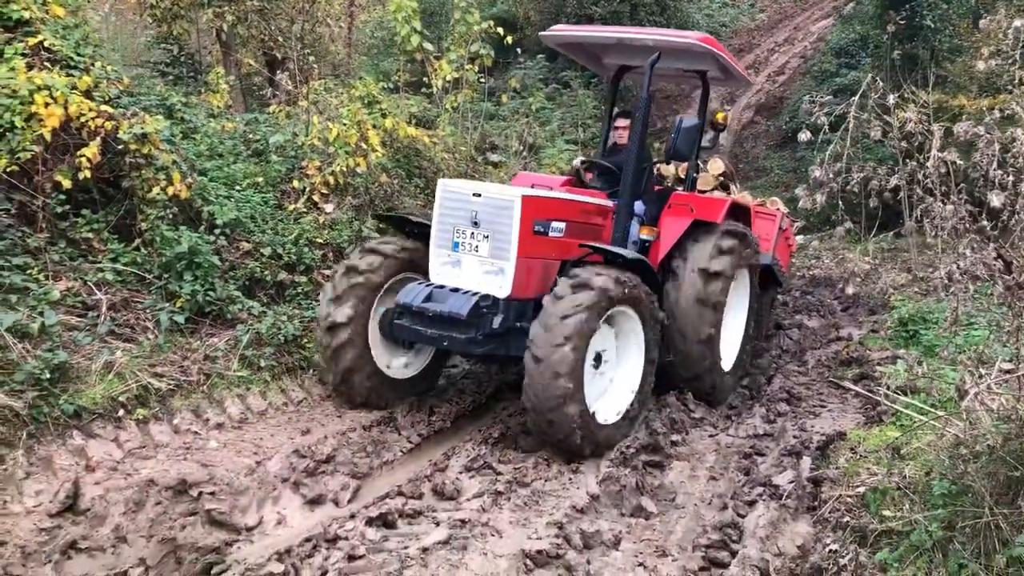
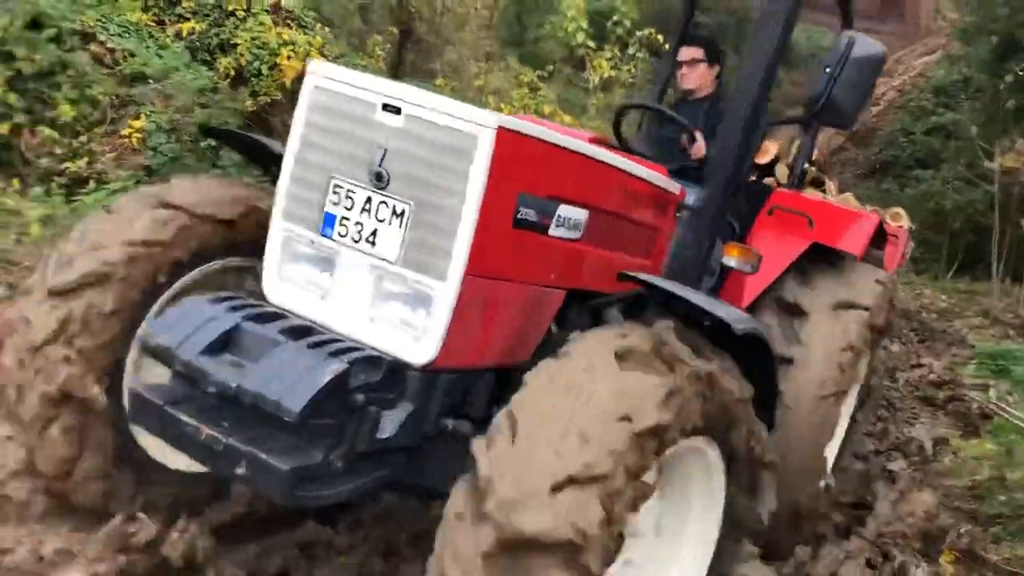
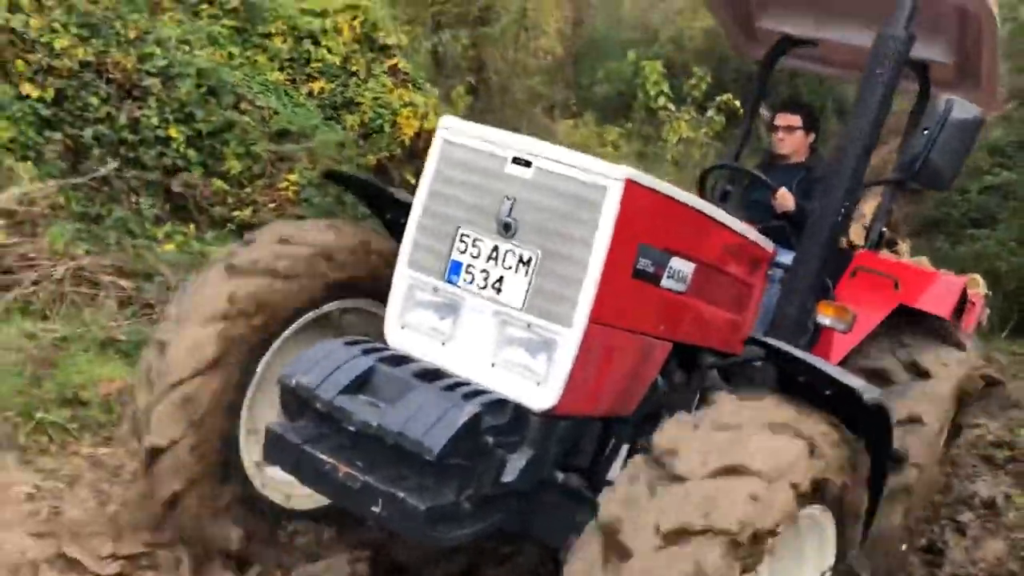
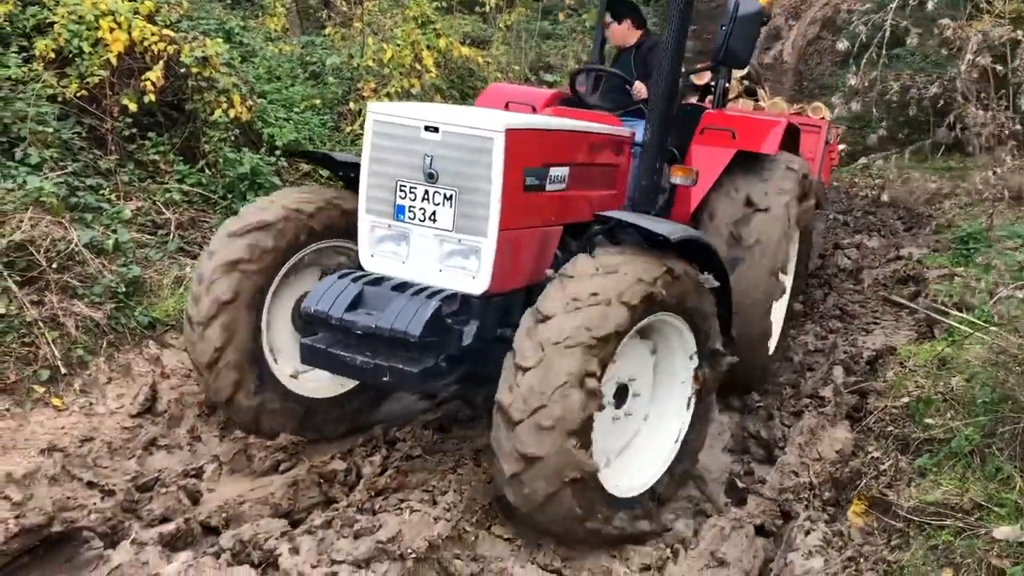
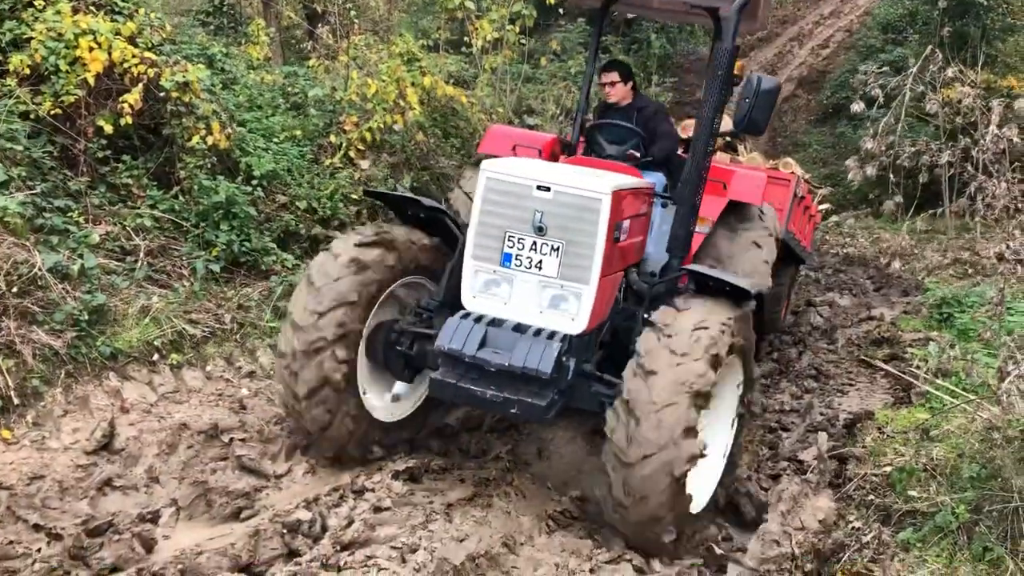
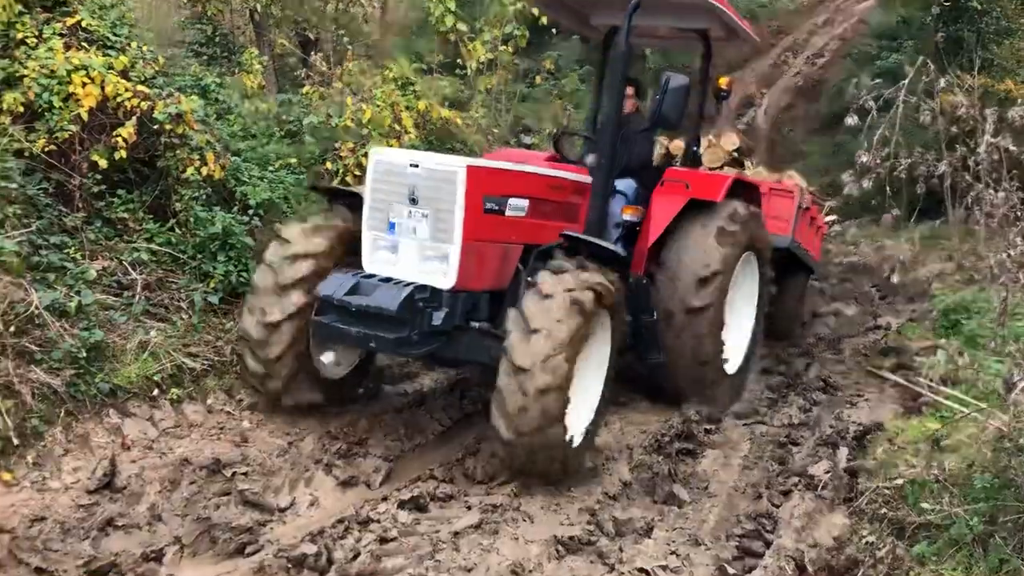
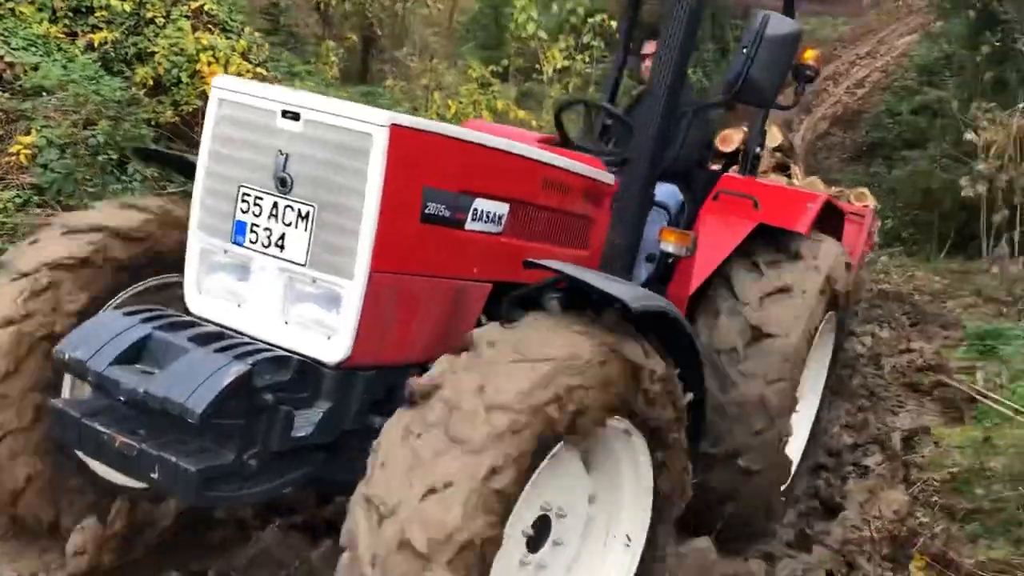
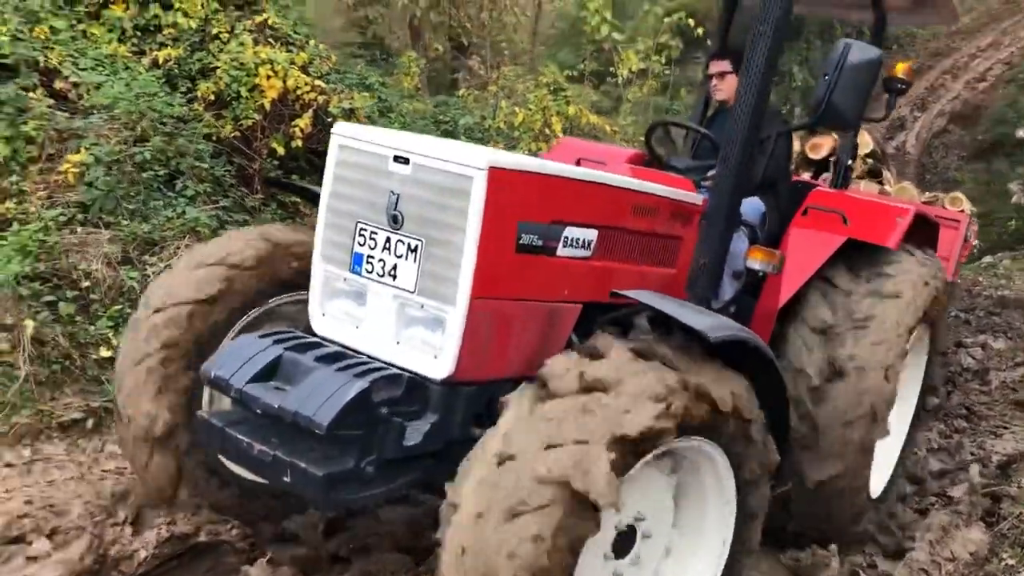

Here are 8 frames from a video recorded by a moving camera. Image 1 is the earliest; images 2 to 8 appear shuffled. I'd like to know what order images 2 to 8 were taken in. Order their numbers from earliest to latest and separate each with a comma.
6, 5, 4, 8, 7, 2, 3
